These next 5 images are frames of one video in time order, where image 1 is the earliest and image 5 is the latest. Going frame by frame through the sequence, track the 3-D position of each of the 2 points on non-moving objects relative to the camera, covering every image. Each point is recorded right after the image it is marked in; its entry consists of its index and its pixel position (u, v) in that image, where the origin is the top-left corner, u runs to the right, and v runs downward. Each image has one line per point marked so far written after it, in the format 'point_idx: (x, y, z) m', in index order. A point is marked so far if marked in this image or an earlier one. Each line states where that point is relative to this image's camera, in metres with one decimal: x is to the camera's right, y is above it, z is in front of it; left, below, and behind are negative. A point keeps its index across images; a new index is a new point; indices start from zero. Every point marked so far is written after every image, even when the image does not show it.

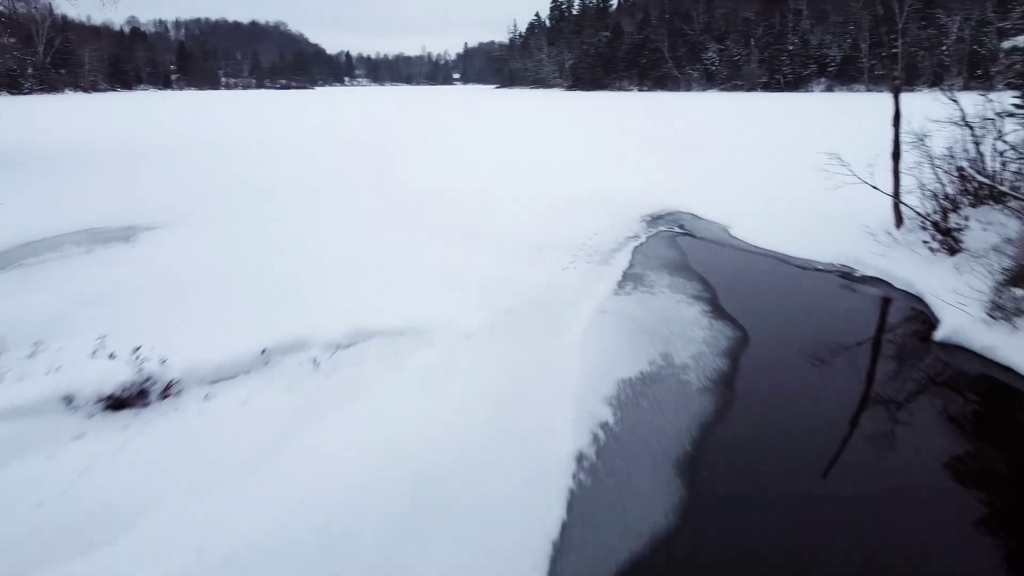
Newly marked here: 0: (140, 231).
0: (-4.4, +0.7, +9.7) m
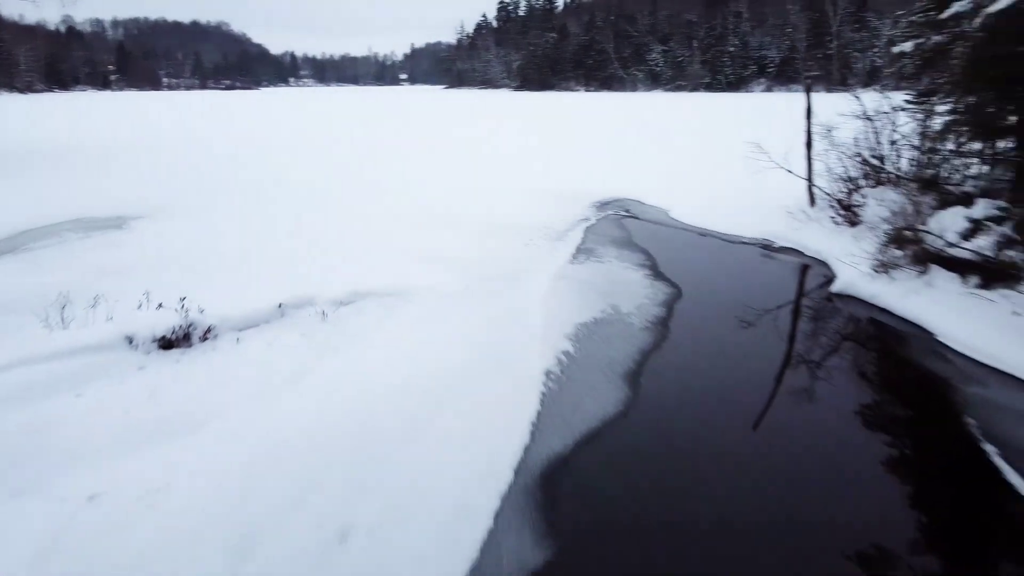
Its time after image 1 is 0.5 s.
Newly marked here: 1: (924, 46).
0: (-4.9, +0.9, +10.5) m
1: (+3.9, +2.3, +7.6) m
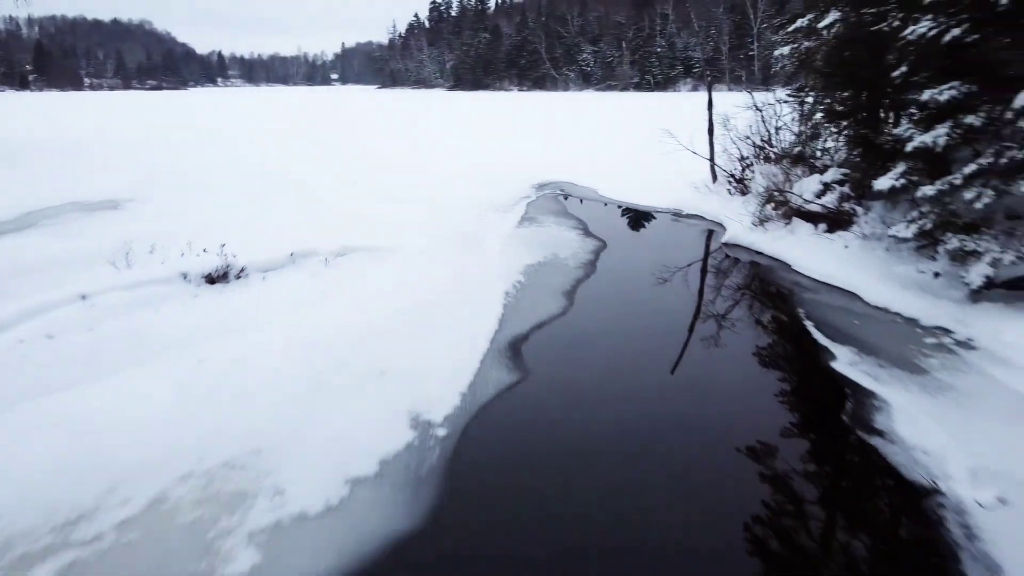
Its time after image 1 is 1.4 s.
0: (-5.6, +1.2, +11.7) m
1: (+3.3, +2.8, +9.6) m
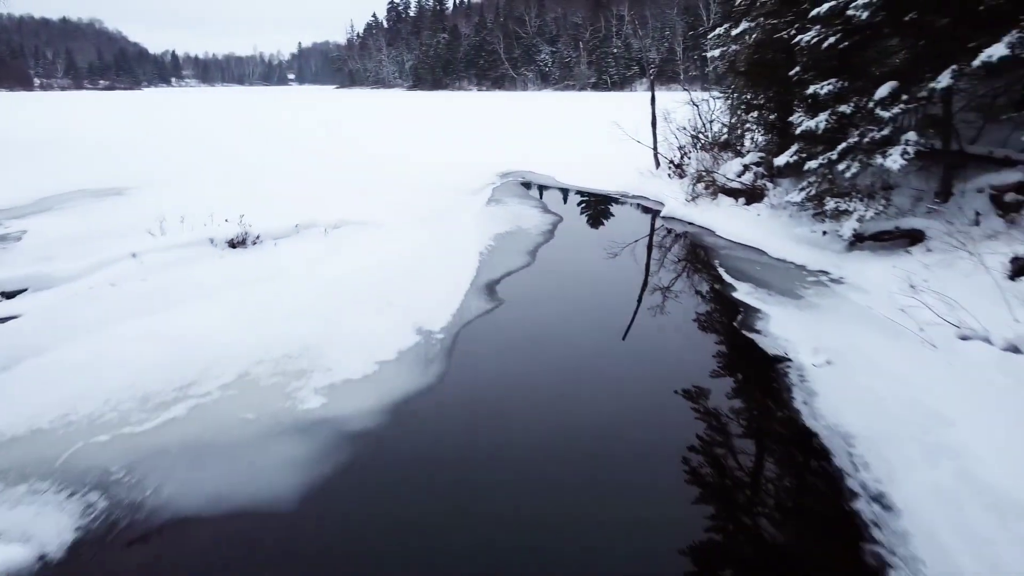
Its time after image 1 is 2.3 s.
0: (-6.1, +1.6, +12.9) m
1: (+2.9, +3.2, +11.1) m
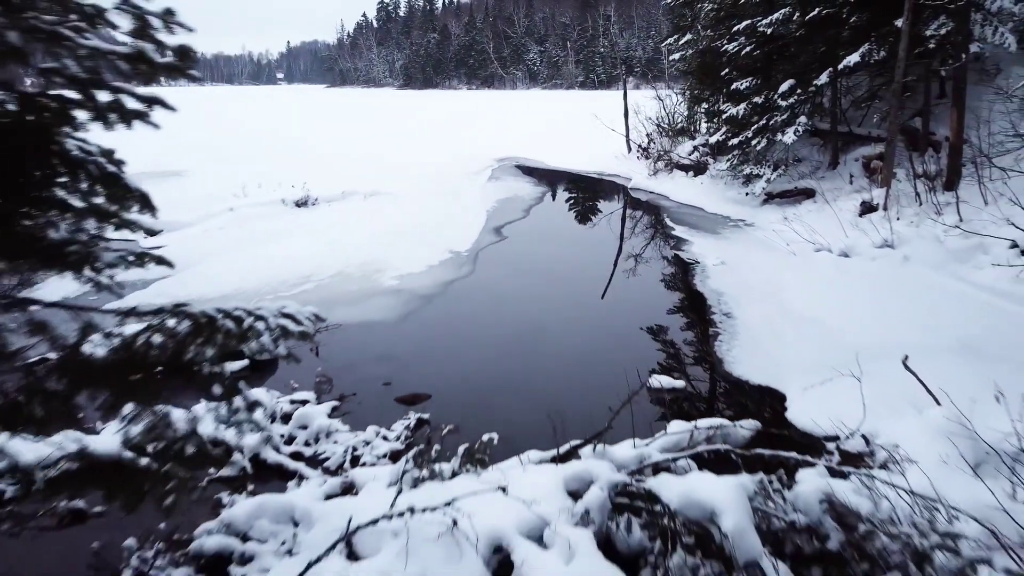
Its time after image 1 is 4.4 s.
0: (-6.2, +2.2, +15.2) m
1: (+2.8, +3.9, +13.6) m
